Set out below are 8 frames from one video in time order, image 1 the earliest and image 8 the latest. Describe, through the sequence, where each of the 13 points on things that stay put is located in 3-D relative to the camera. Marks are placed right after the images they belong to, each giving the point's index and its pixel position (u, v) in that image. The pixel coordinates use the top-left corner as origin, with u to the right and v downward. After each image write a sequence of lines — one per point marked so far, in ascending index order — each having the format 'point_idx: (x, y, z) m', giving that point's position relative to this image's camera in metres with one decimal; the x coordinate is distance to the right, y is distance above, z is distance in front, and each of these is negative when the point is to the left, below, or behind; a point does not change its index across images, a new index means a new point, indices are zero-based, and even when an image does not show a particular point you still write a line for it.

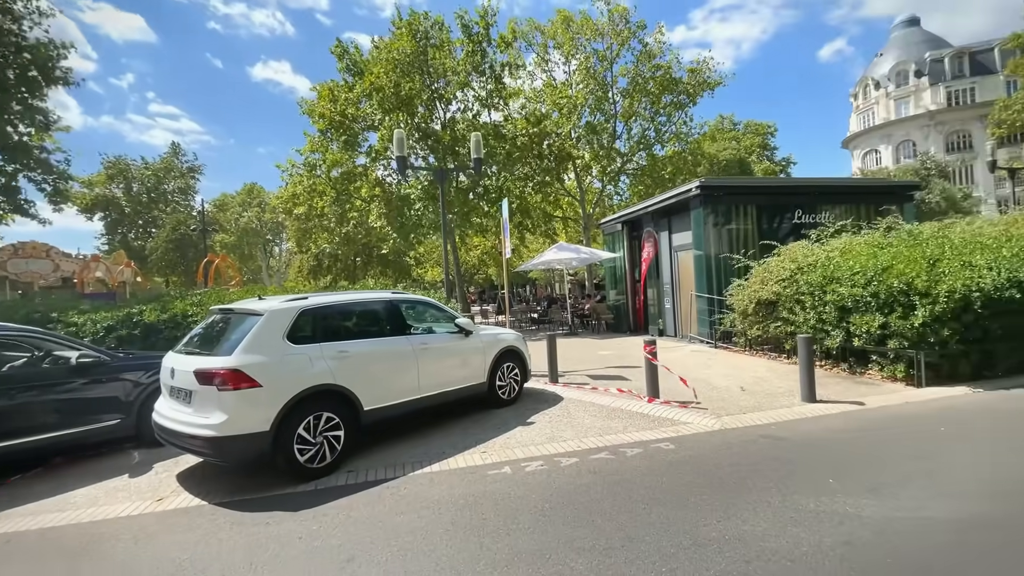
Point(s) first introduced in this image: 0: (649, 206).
0: (+4.3, +2.5, +14.9) m
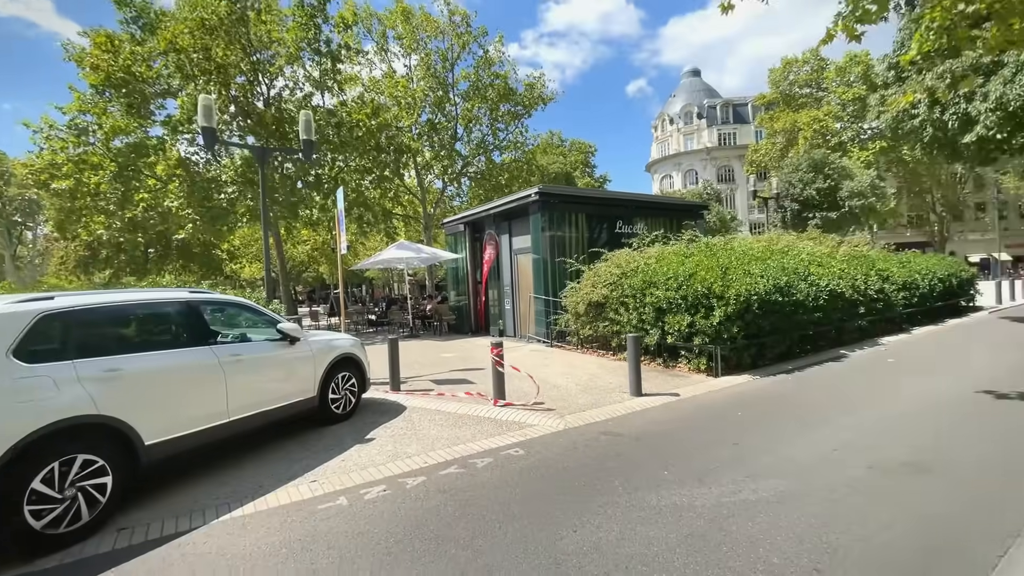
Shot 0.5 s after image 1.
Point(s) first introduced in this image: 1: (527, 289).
0: (-0.7, +2.5, +15.1) m
1: (+0.5, 0.0, +14.4) m
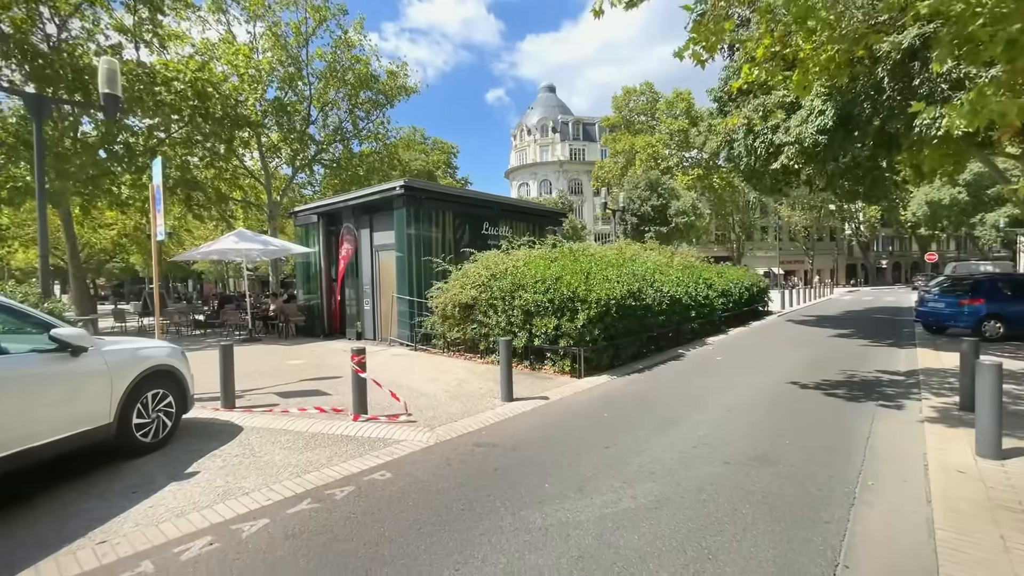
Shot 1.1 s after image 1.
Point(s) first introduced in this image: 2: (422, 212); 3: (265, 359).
0: (-4.7, +2.5, +13.8) m
1: (-3.4, 0.0, +13.5) m
2: (-2.4, +2.1, +12.9) m
3: (-5.7, -1.6, +11.1) m
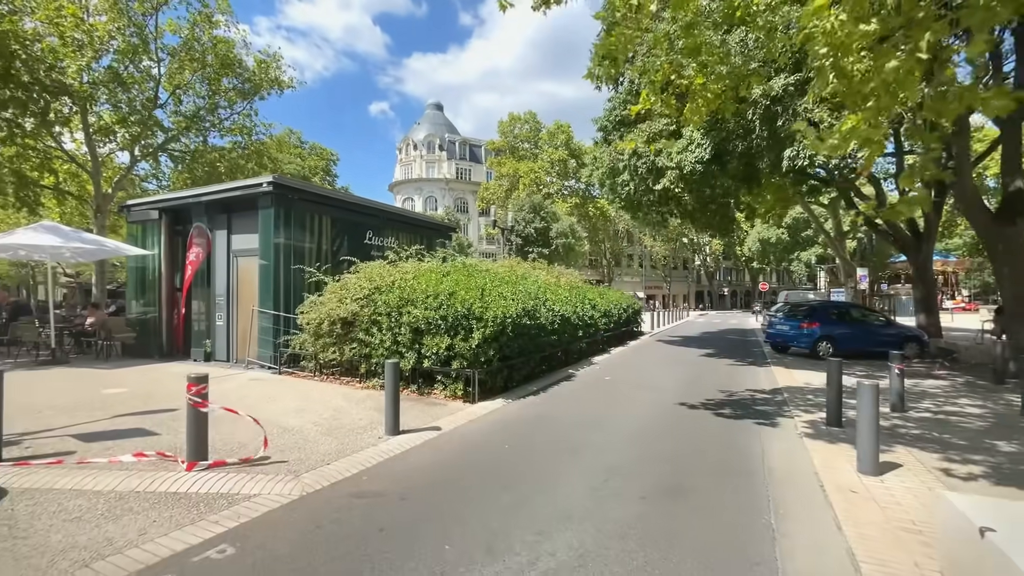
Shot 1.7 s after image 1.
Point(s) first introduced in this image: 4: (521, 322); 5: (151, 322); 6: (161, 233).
0: (-7.5, +2.3, +11.7) m
1: (-6.3, -0.3, +11.5) m
2: (-5.1, +1.8, +11.3) m
3: (-8.0, -1.8, +8.6) m
4: (+0.2, -0.7, +9.4) m
5: (-9.6, -0.9, +12.8) m
6: (-9.4, +1.5, +12.8) m
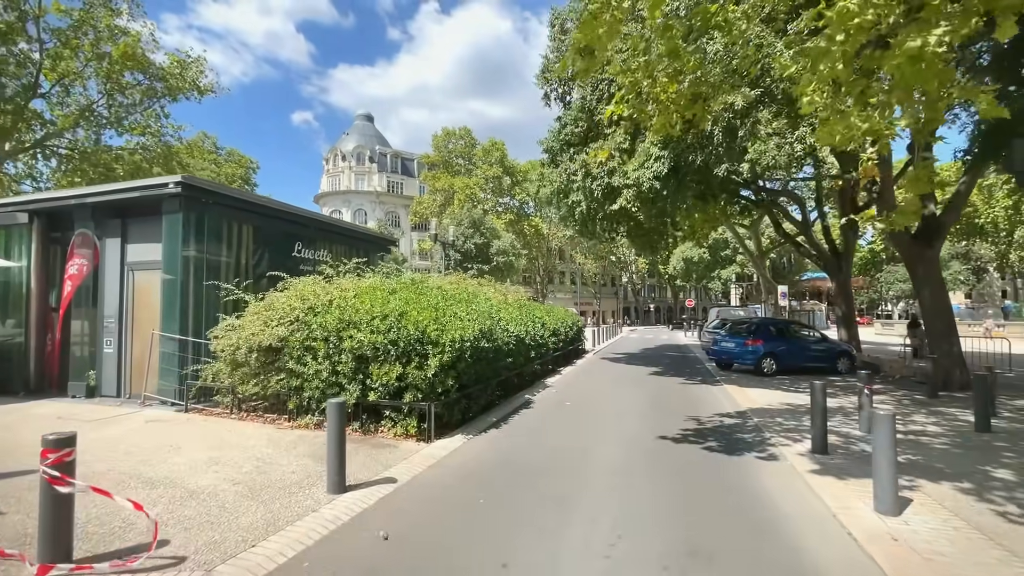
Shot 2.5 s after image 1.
0: (-8.5, +1.9, +9.7) m
1: (-7.3, -0.7, +9.6) m
2: (-6.1, +1.4, +9.6) m
3: (-8.5, -2.1, +6.5) m
4: (-0.6, -1.0, +8.5) m
5: (-10.8, -1.3, +10.4) m
6: (-10.6, +1.1, +10.5) m
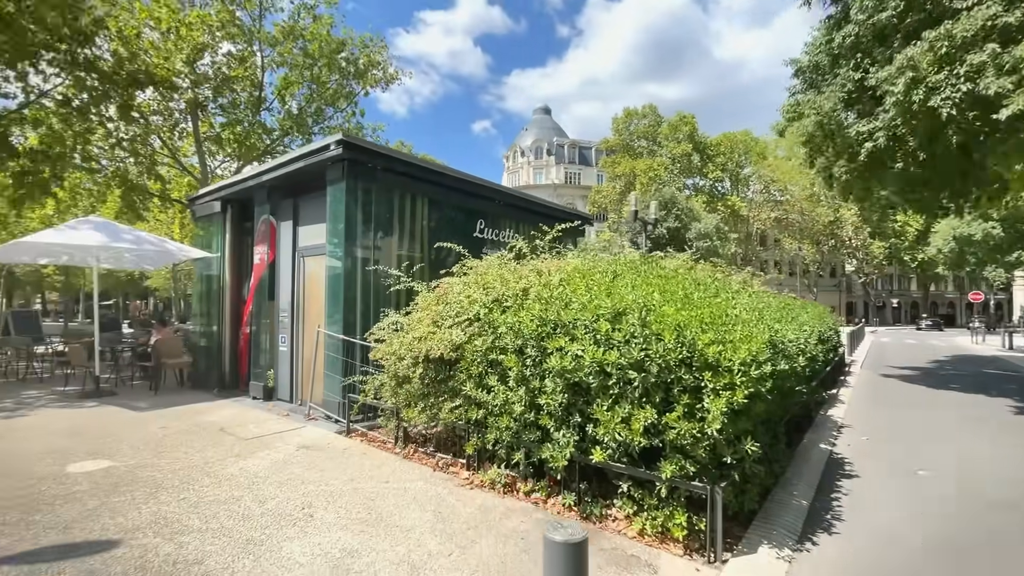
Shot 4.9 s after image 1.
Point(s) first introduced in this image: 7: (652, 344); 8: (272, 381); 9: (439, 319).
0: (-4.5, +2.0, +8.6) m
1: (-3.3, -0.5, +8.1) m
2: (-2.2, +1.6, +7.7) m
3: (-5.5, -1.9, +5.6) m
4: (+2.6, -0.8, +4.7) m
5: (-6.3, -1.2, +10.1) m
6: (-6.1, +1.2, +10.1) m
7: (+1.1, -0.4, +3.9) m
8: (-4.4, -1.7, +8.8) m
9: (-0.8, -0.3, +5.4) m
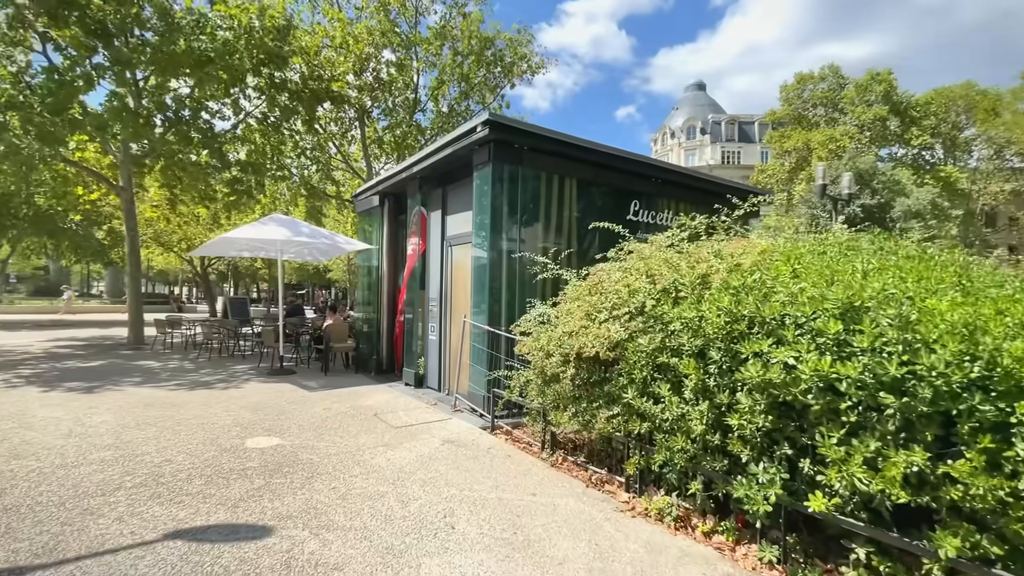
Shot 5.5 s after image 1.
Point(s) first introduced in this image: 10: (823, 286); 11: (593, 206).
0: (-1.8, +2.2, +8.7) m
1: (-0.8, -0.3, +7.9) m
2: (+0.1, +1.7, +7.2) m
3: (-3.7, -1.8, +6.2) m
4: (+3.8, -0.7, +3.0) m
5: (-3.1, -0.9, +10.7) m
6: (-2.9, +1.5, +10.6) m
7: (+2.2, -0.3, +2.6) m
8: (-1.7, -1.5, +9.0) m
9: (+0.8, -0.2, +4.6) m
10: (+2.1, +0.1, +3.3) m
11: (+1.3, +1.4, +8.0) m
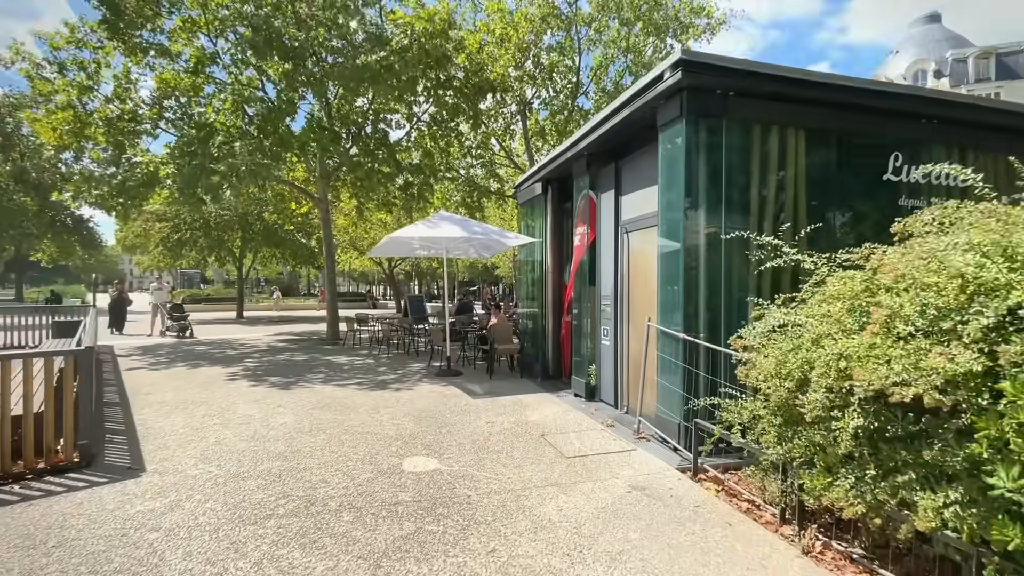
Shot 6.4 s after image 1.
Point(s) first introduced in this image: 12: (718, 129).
0: (+1.1, +2.3, +7.4) m
1: (+1.8, -0.3, +6.4) m
2: (+2.4, +1.8, +5.4) m
3: (-1.5, -1.8, +5.8) m
4: (+4.5, -0.6, +0.2) m
5: (+0.5, -0.9, +9.8) m
6: (+0.7, +1.5, +9.6) m
7: (+2.9, -0.3, +0.4) m
8: (+1.3, -1.4, +7.7) m
9: (+2.2, -0.2, +2.8) m
10: (+3.0, +0.1, +1.1) m
11: (+3.7, +1.5, +5.7) m
12: (+2.3, +1.8, +5.4) m
